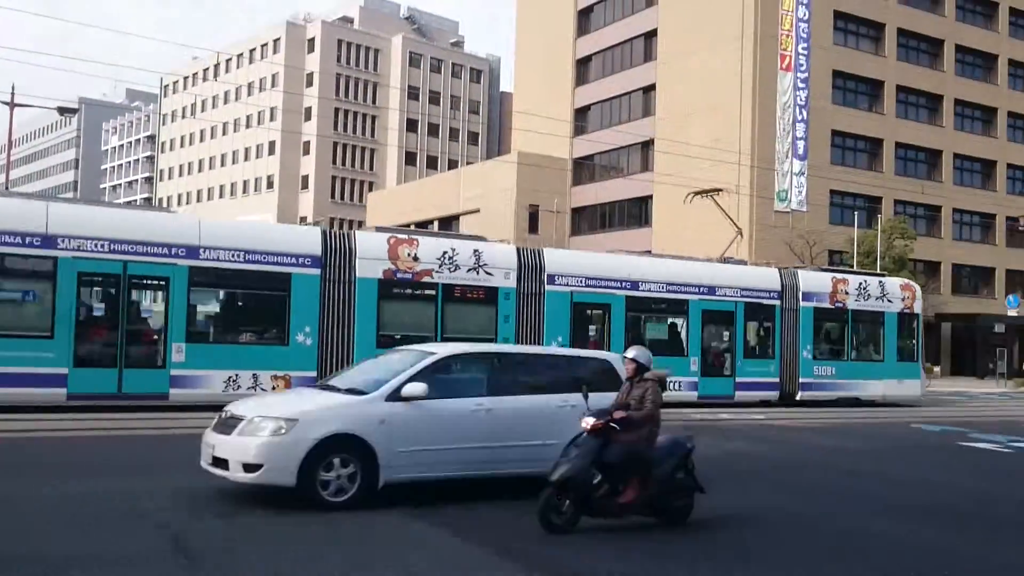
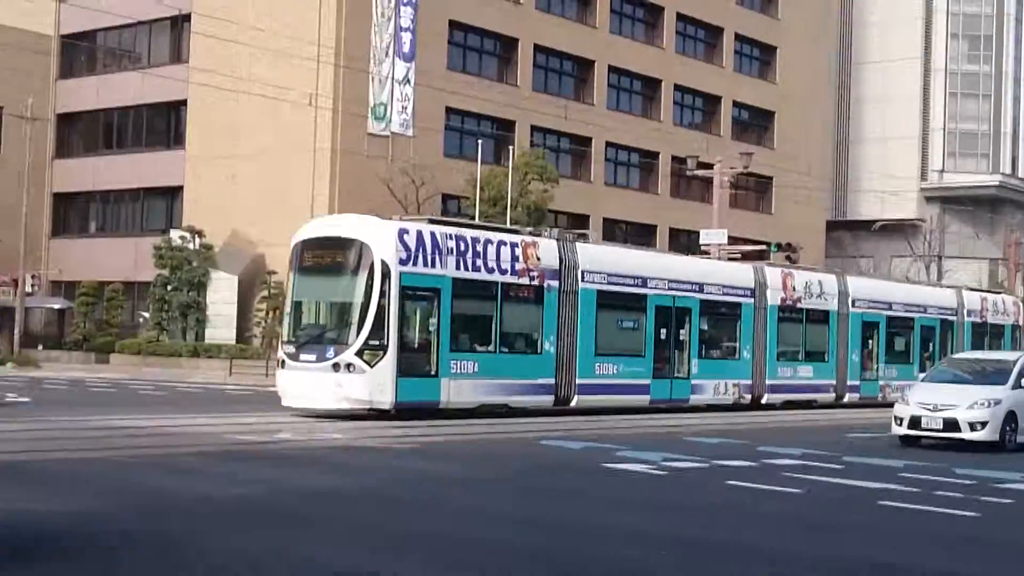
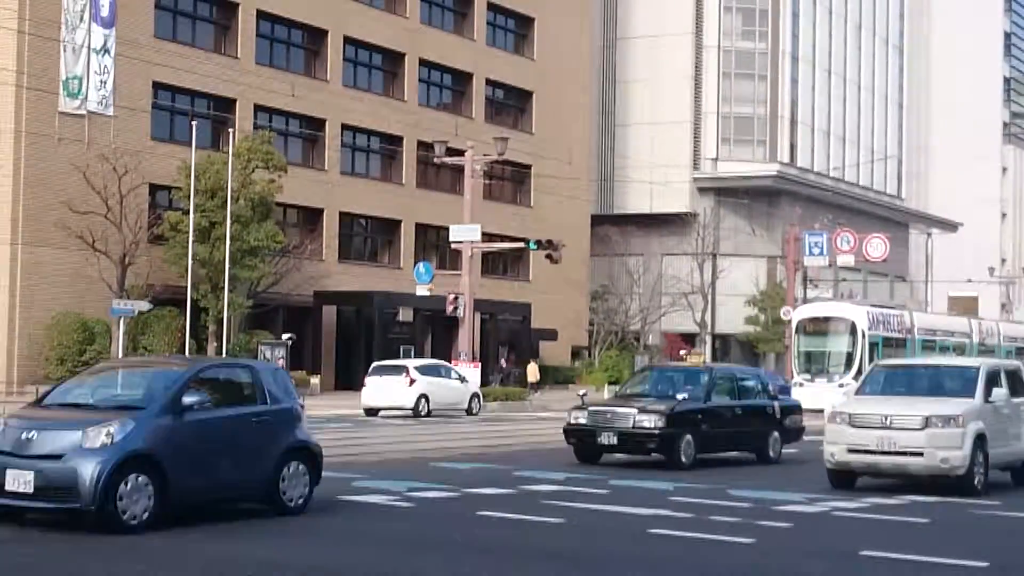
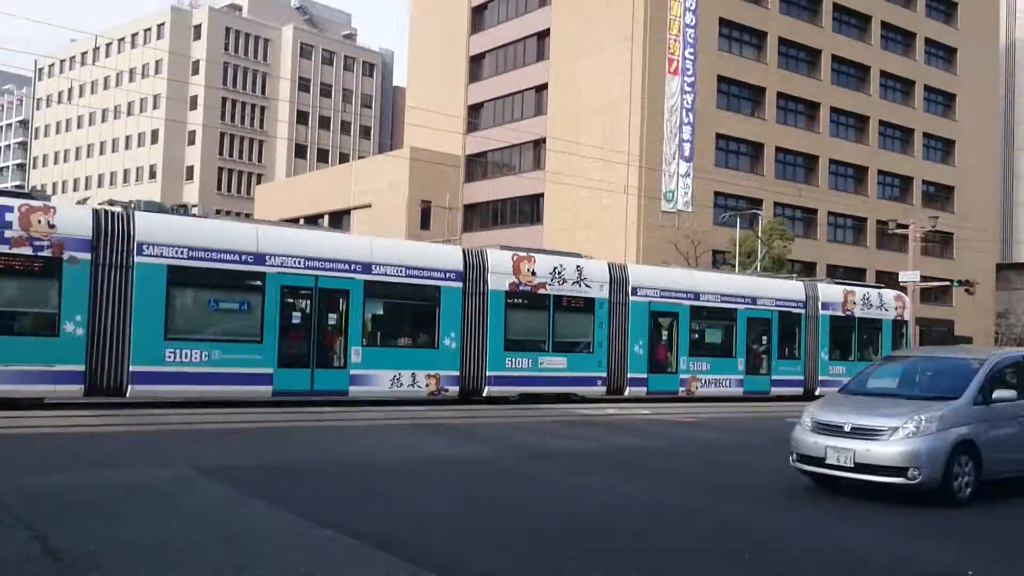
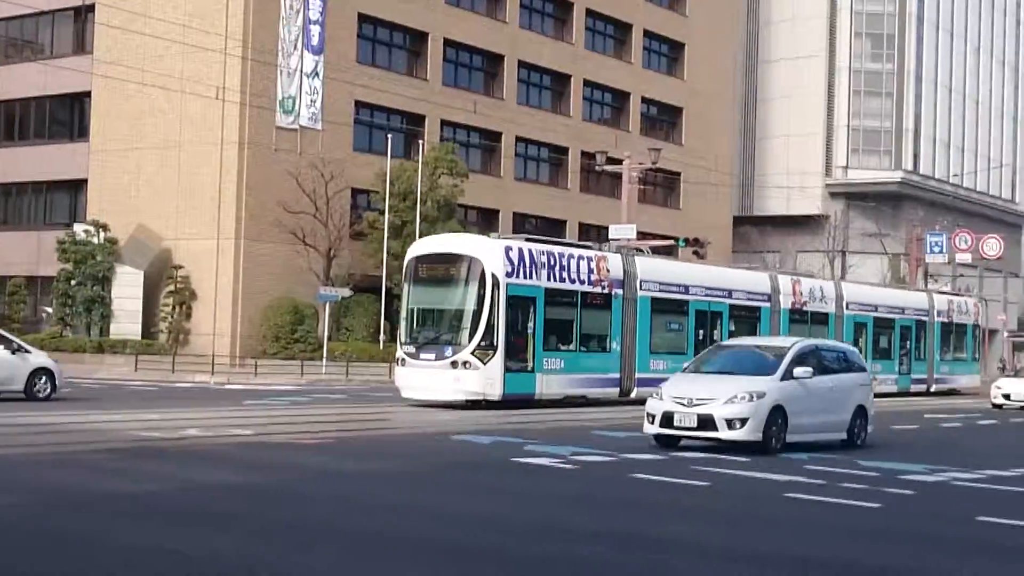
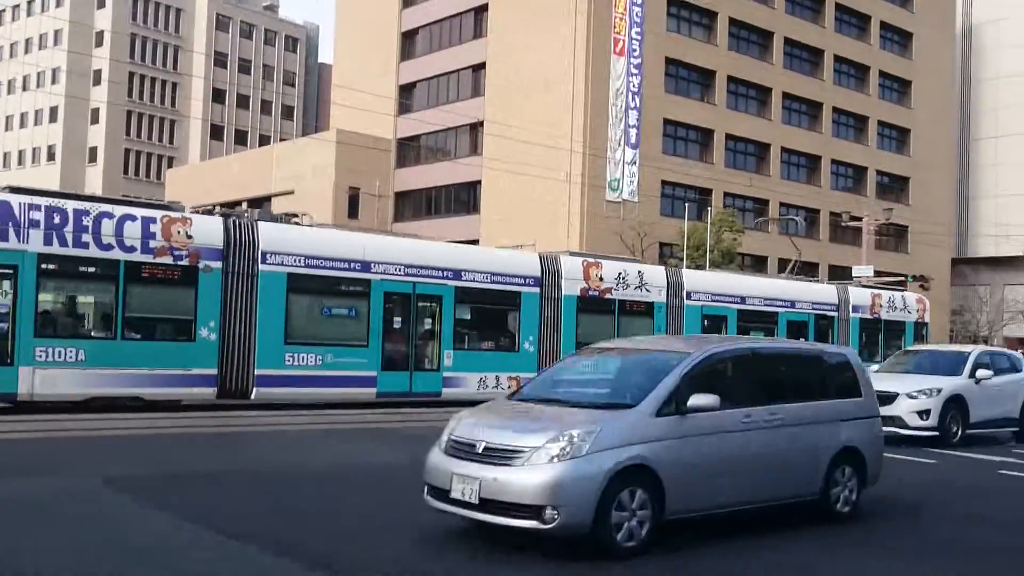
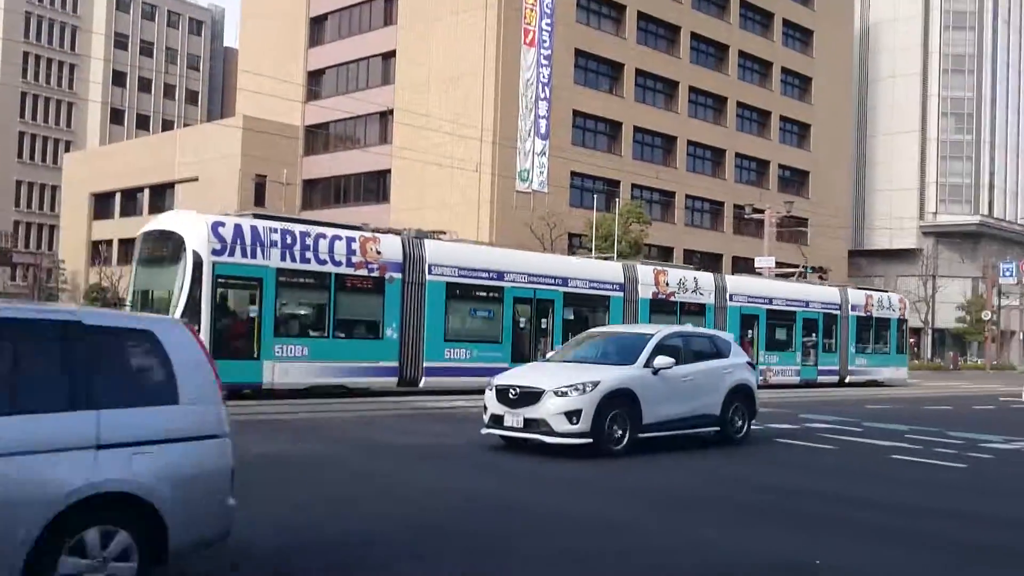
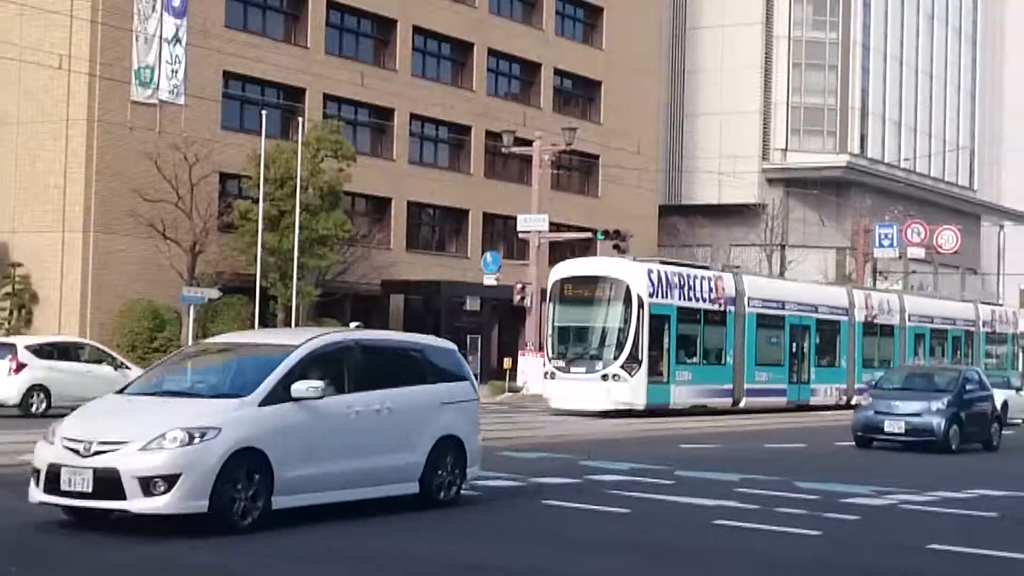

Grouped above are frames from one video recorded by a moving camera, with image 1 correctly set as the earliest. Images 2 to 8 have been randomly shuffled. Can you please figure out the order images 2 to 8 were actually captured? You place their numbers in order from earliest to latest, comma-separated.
4, 6, 7, 2, 5, 8, 3
